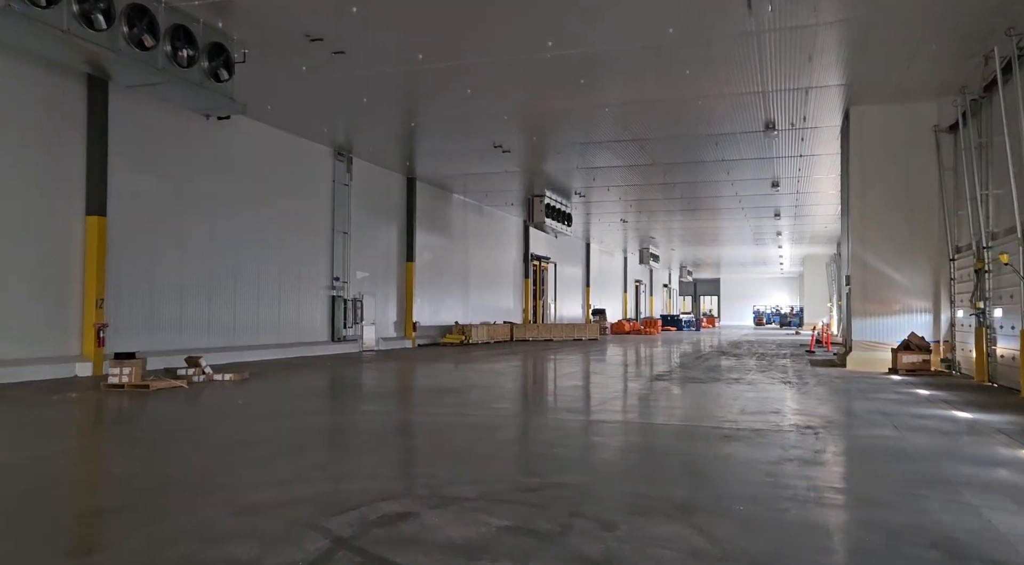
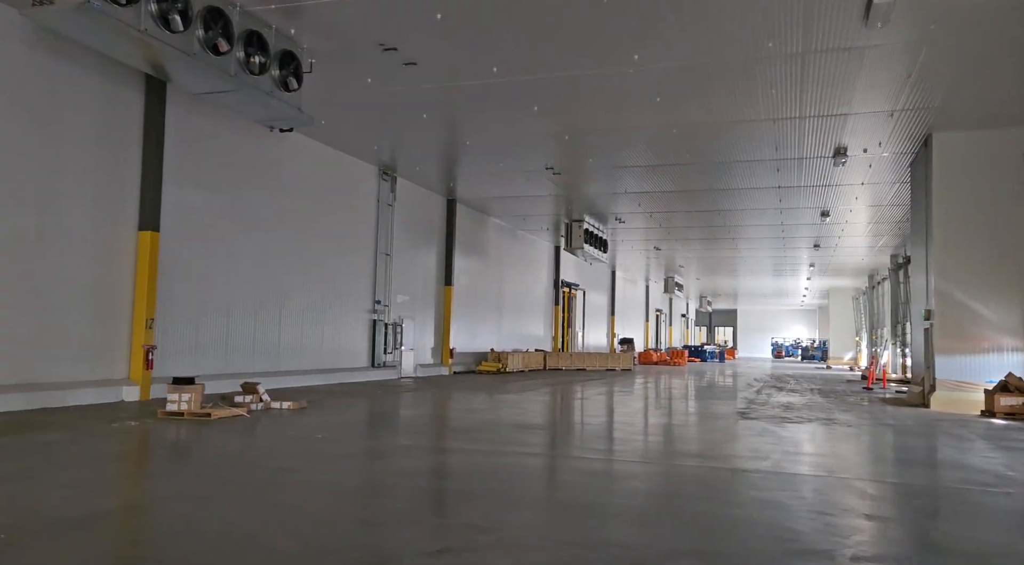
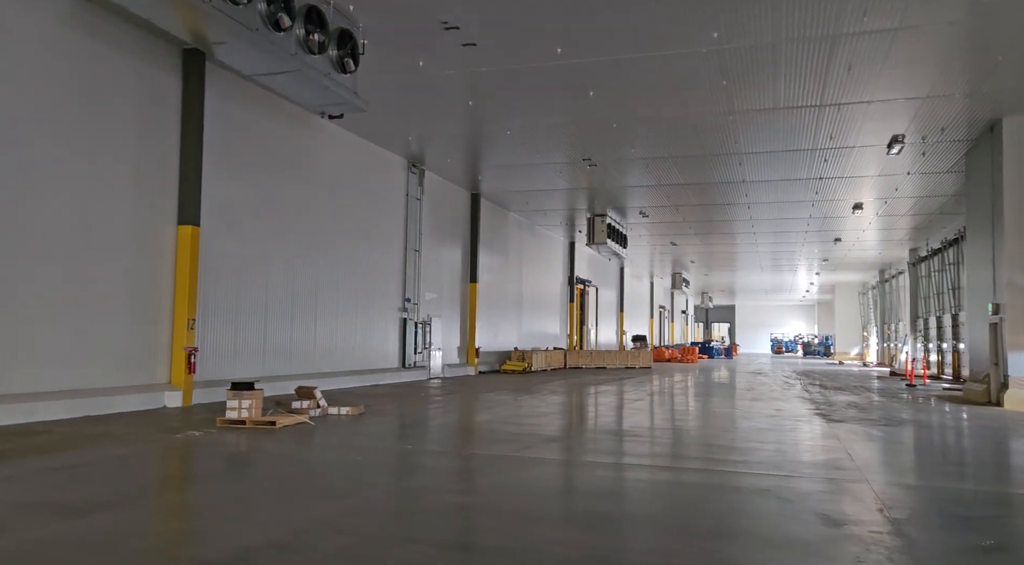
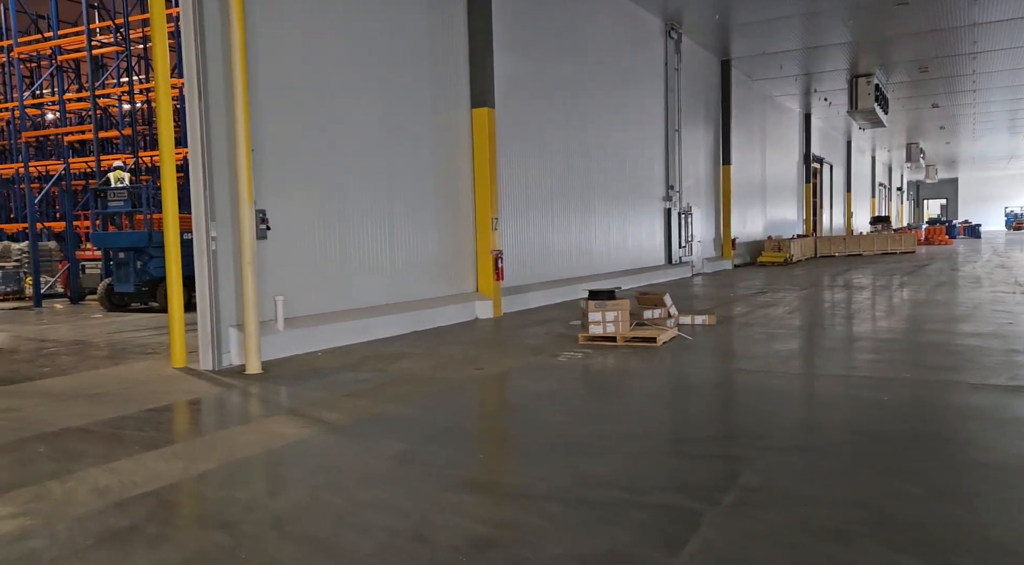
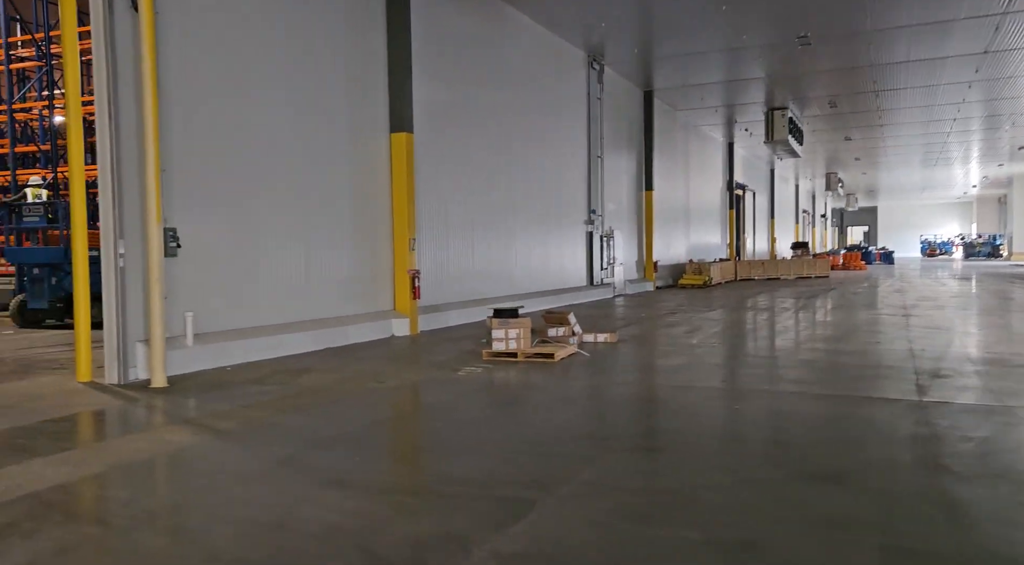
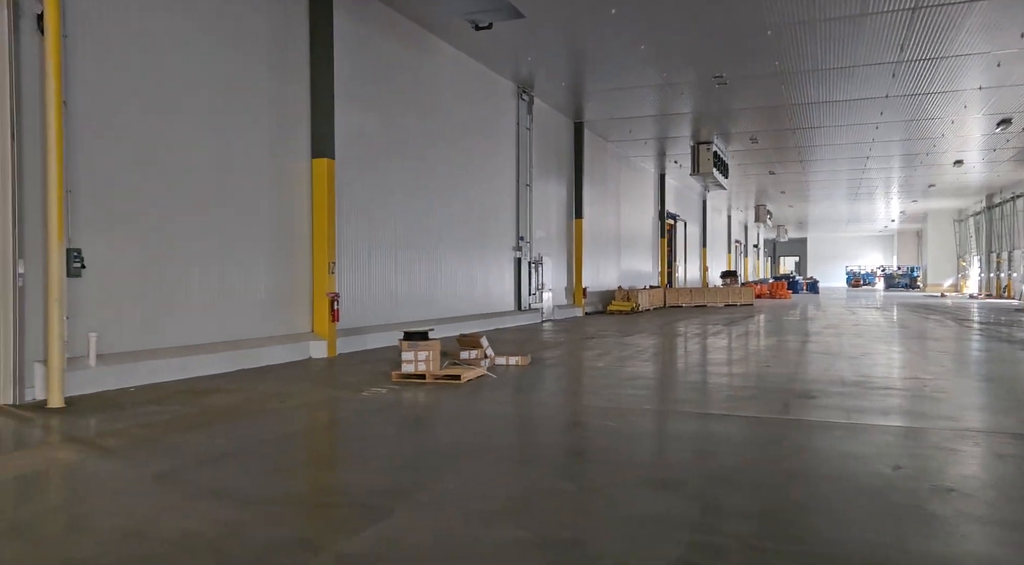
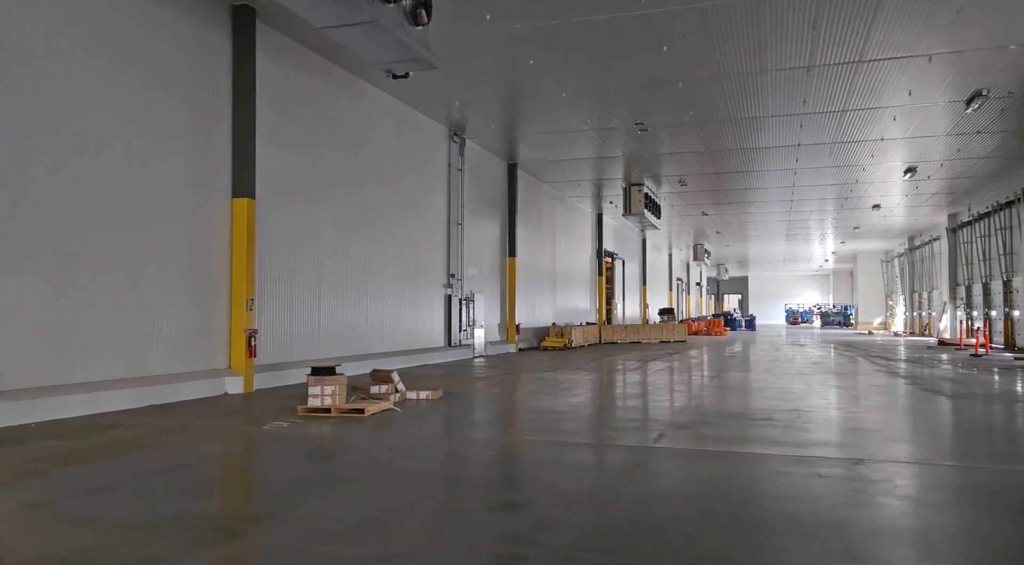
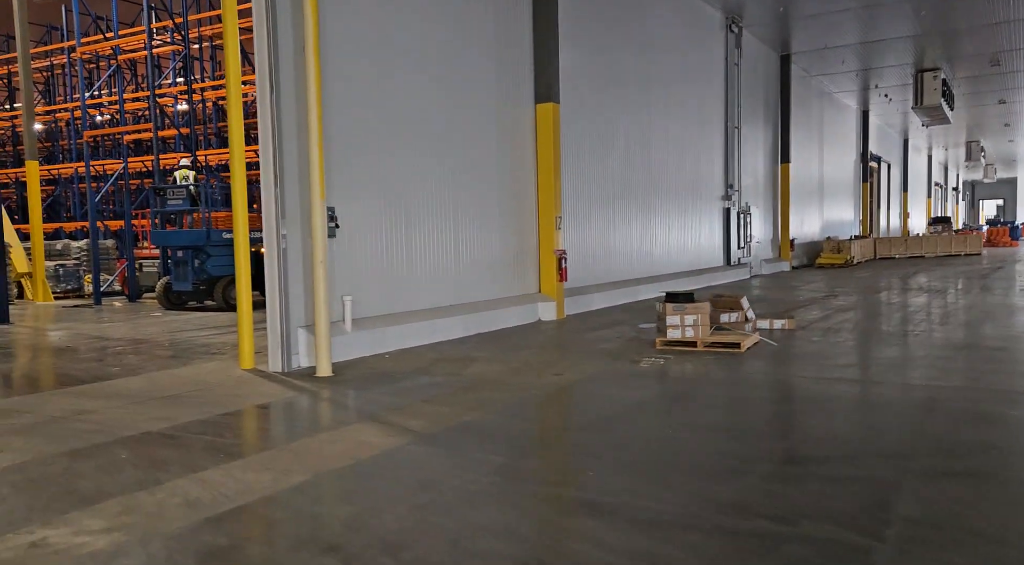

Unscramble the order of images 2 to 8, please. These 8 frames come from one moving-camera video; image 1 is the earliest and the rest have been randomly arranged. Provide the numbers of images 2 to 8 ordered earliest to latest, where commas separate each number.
2, 3, 7, 6, 5, 4, 8
